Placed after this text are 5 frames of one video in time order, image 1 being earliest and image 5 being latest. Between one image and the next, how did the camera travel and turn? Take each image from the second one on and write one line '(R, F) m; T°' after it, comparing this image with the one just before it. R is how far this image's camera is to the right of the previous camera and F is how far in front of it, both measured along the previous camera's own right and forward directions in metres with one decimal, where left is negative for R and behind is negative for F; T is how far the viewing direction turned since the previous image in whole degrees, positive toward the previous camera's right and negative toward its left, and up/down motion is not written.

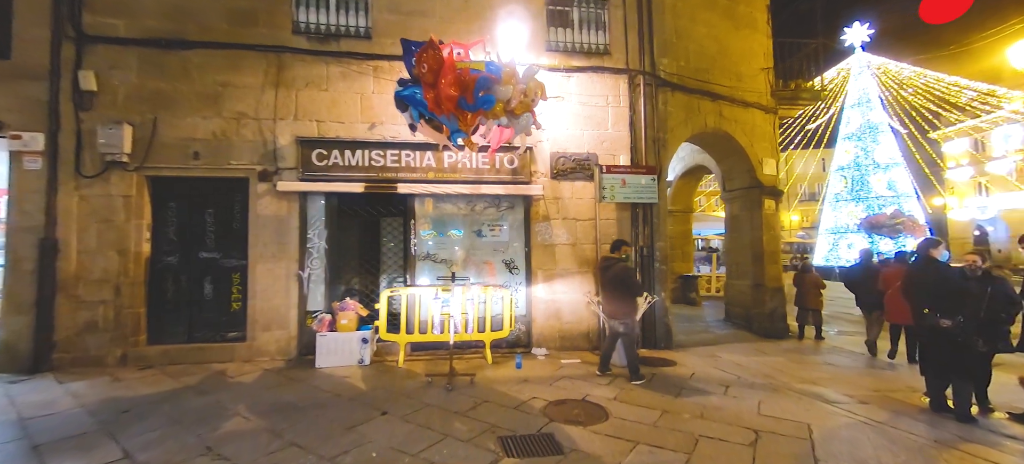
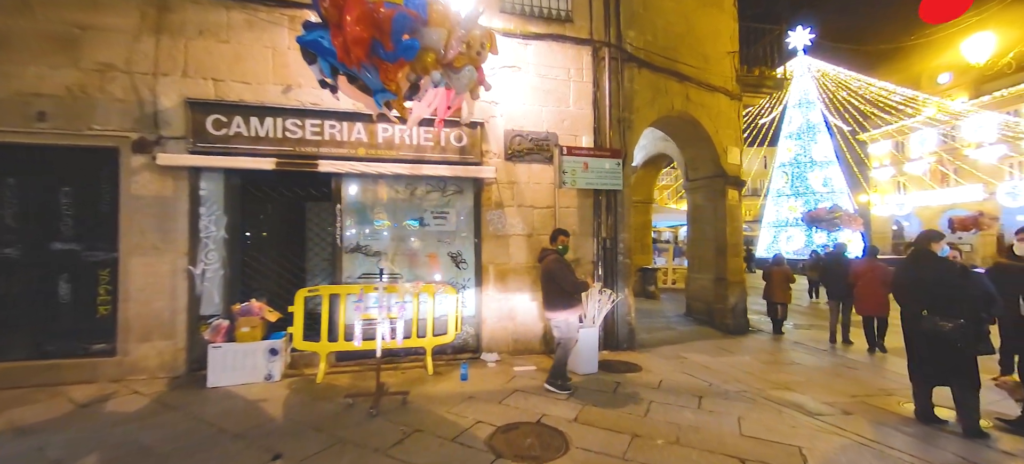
(+0.2, +0.8) m; +6°
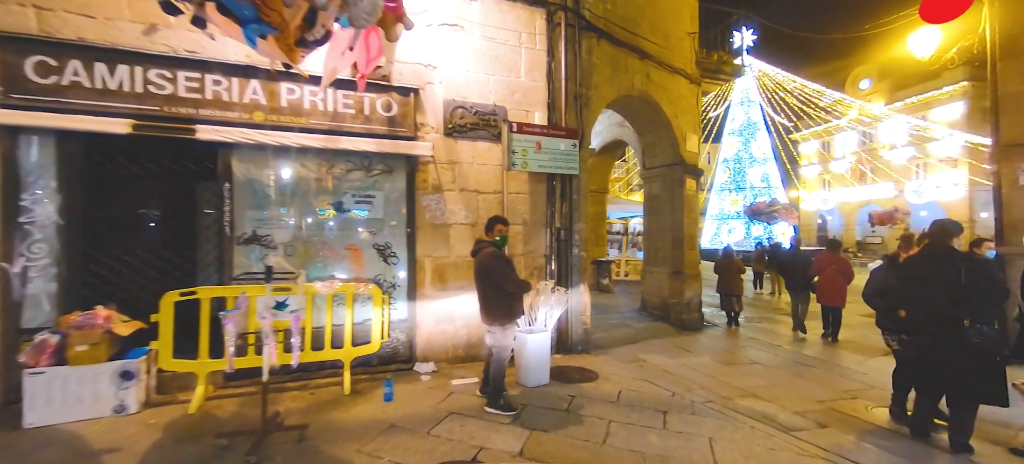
(+0.2, +0.7) m; +7°
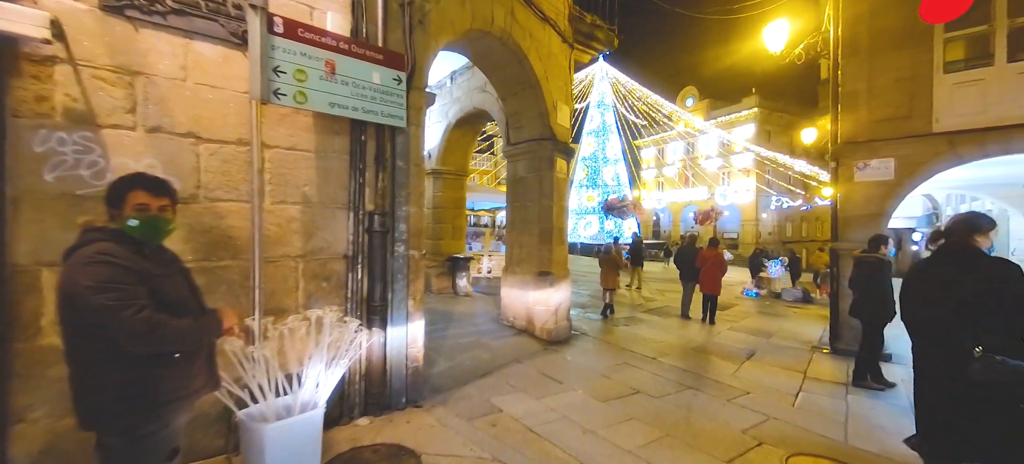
(+0.7, +1.7) m; +19°
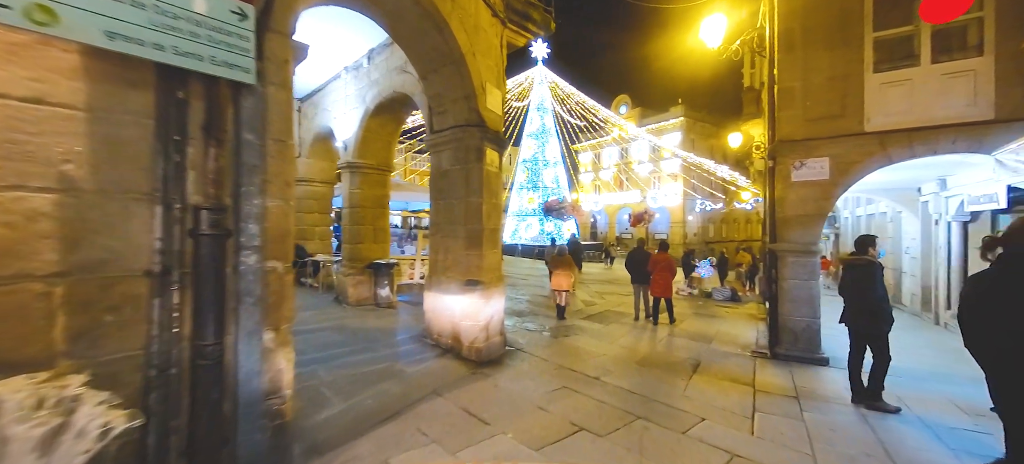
(+0.2, +0.8) m; +9°
